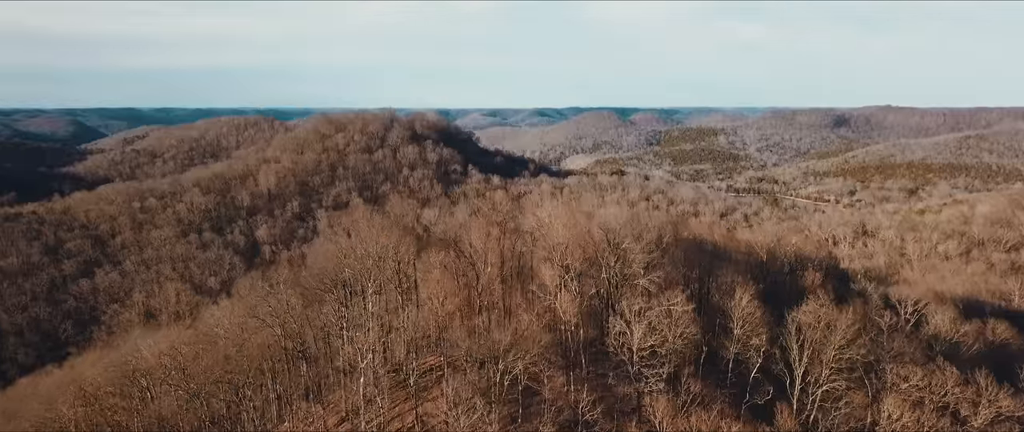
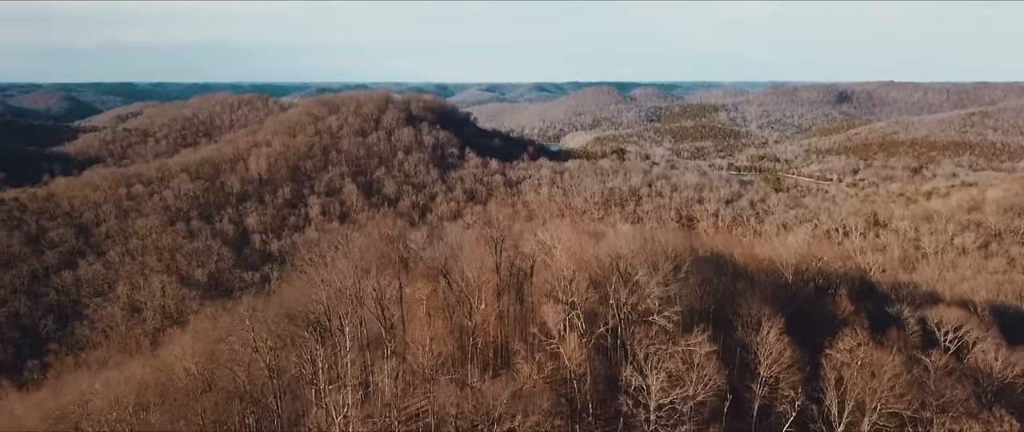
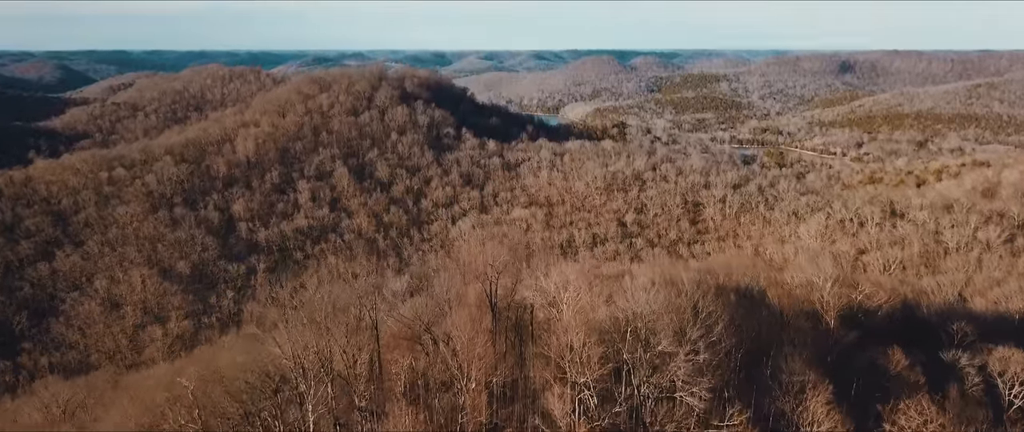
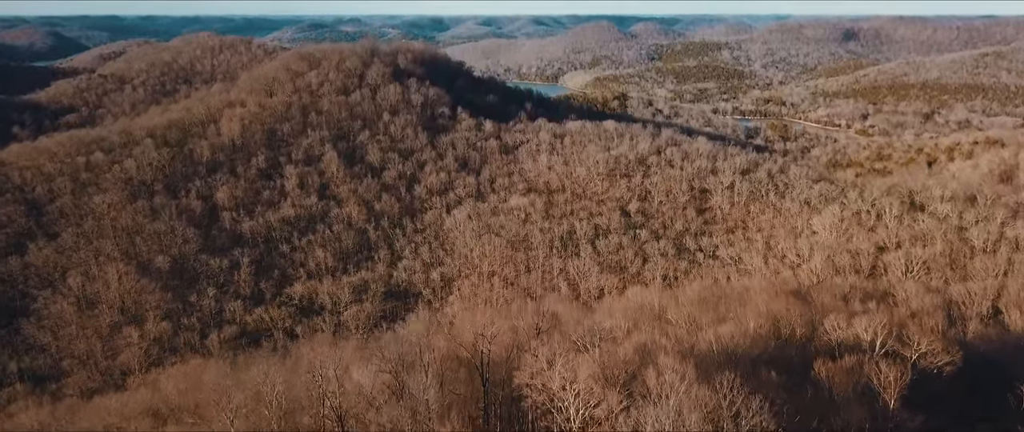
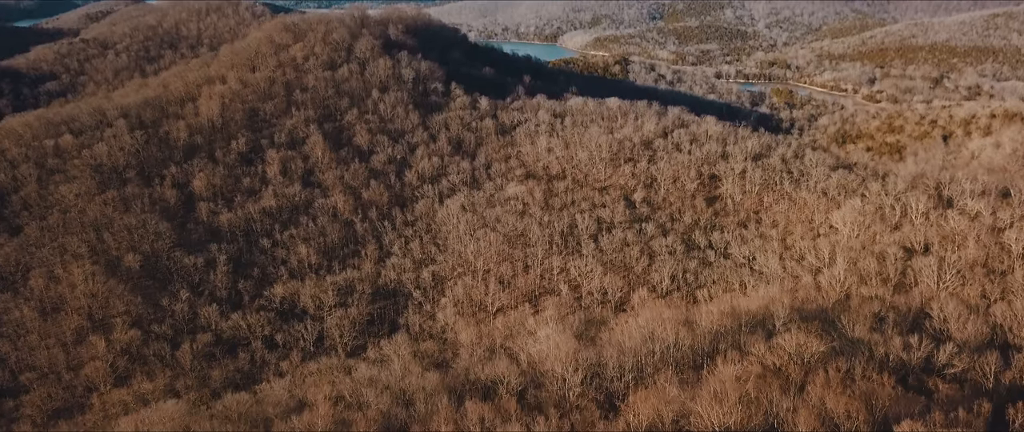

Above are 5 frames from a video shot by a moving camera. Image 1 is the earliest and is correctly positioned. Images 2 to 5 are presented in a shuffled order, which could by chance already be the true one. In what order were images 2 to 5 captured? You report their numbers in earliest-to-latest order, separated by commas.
2, 3, 4, 5
